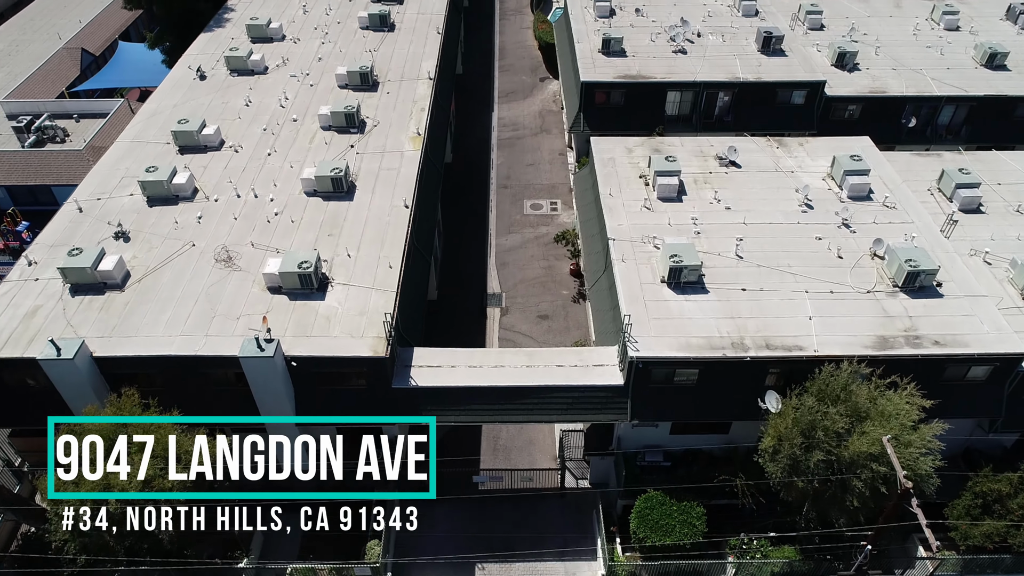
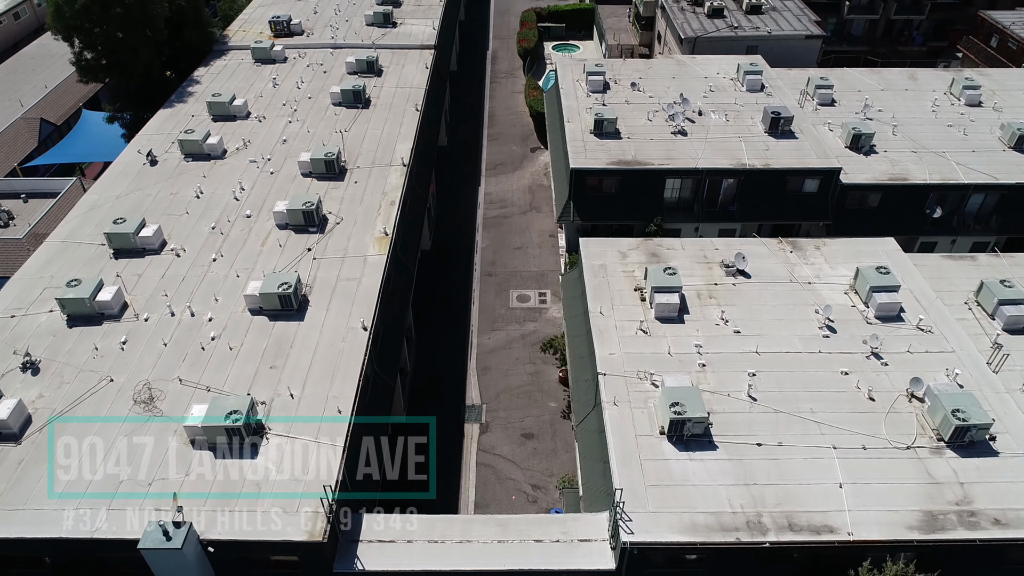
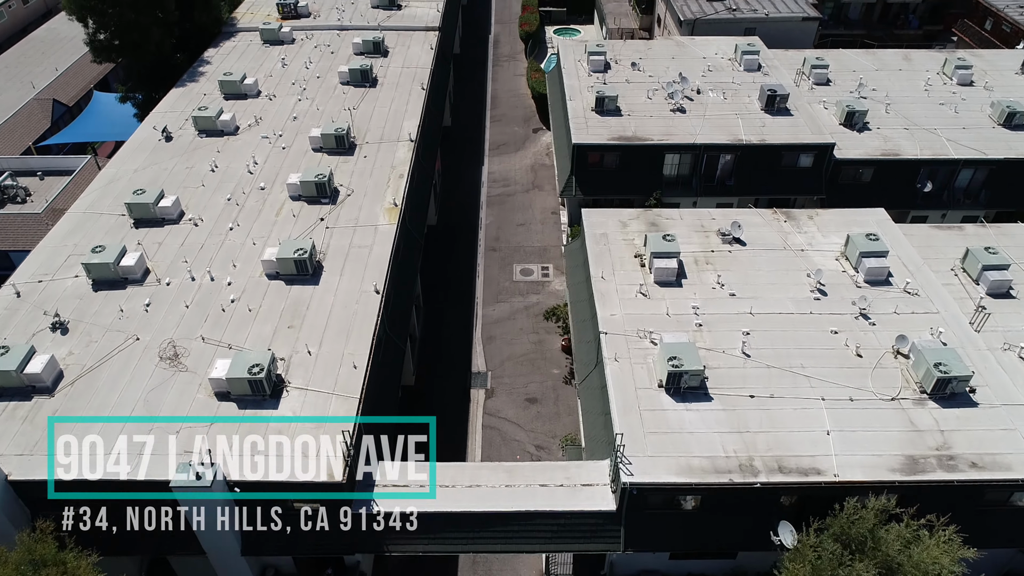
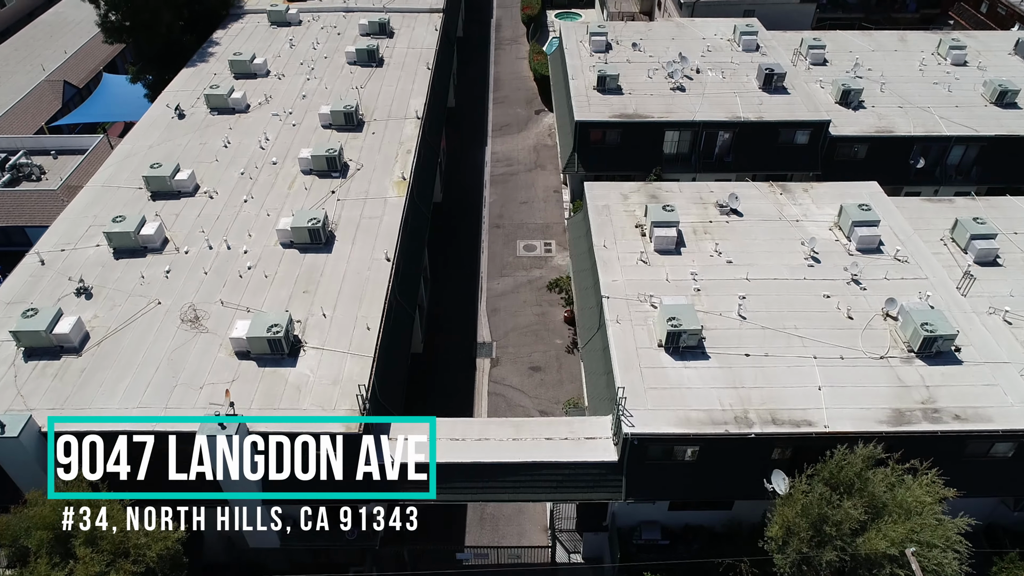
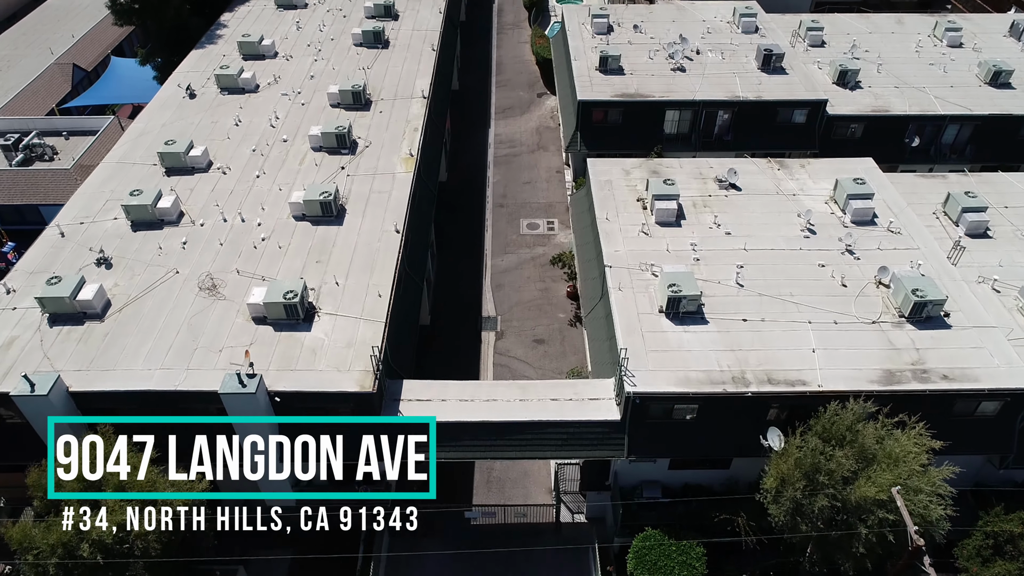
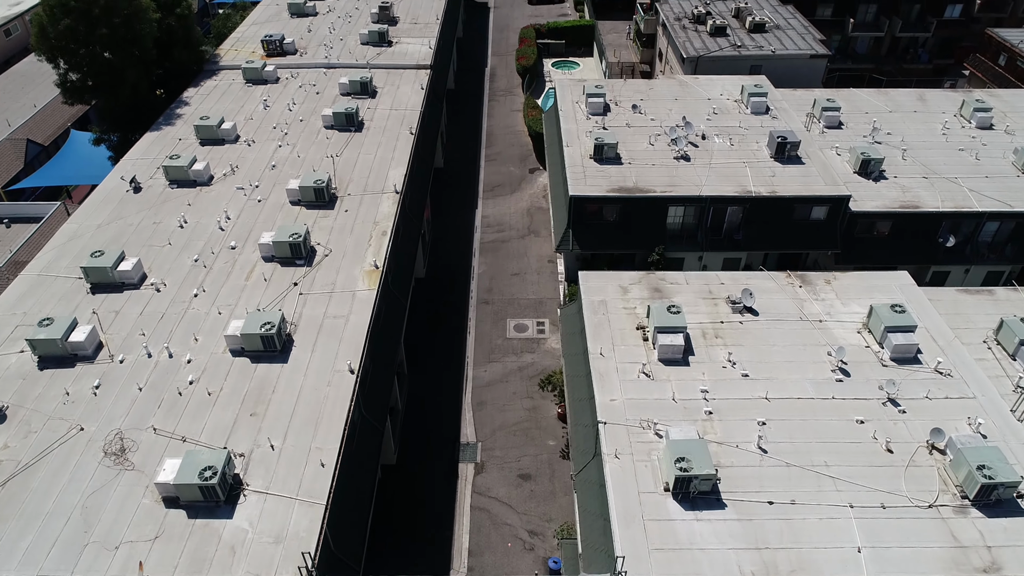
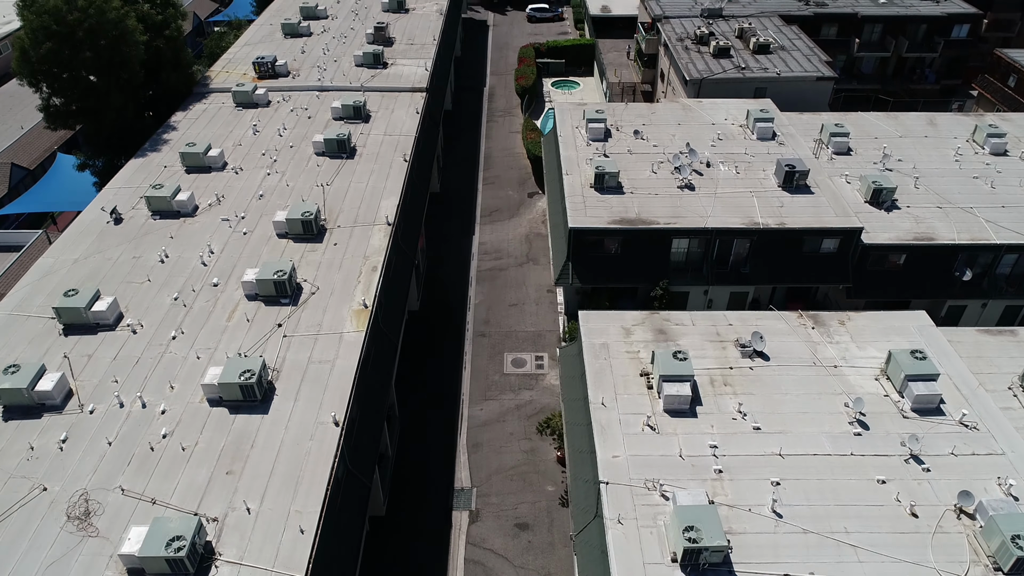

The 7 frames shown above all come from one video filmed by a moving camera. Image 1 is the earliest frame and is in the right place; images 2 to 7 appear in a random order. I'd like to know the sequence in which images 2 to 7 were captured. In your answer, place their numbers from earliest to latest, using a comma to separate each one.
5, 4, 3, 2, 6, 7
